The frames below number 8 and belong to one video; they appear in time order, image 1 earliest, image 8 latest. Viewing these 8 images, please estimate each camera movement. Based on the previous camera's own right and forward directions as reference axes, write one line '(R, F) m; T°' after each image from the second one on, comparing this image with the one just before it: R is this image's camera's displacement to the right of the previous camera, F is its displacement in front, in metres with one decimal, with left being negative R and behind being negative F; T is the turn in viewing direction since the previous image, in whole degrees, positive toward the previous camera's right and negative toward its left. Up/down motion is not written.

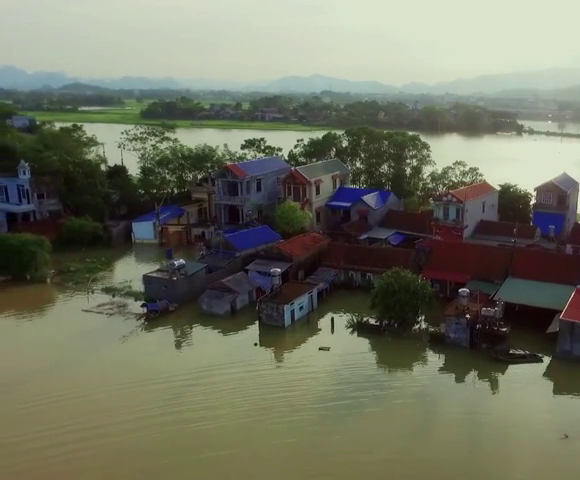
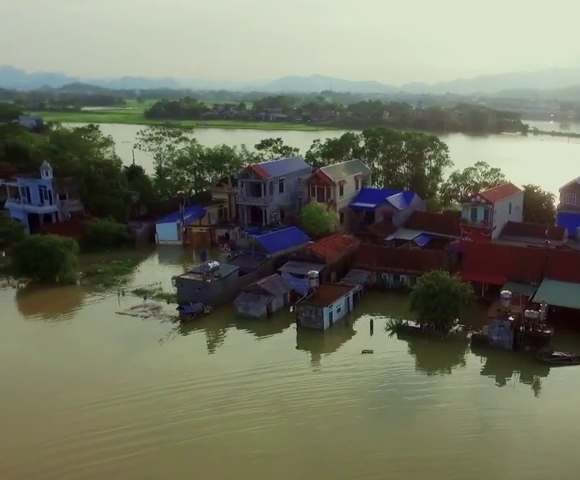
(-1.6, +0.1) m; 0°
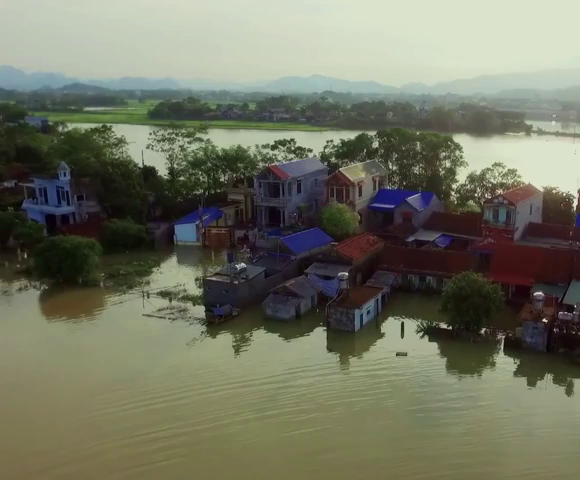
(-1.2, +0.1) m; 0°
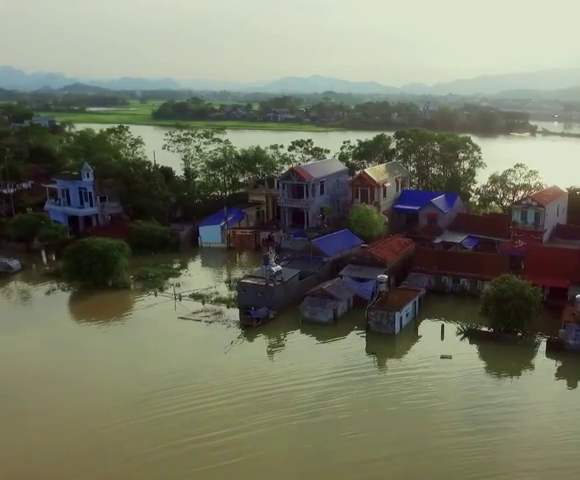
(-1.6, +0.1) m; 0°
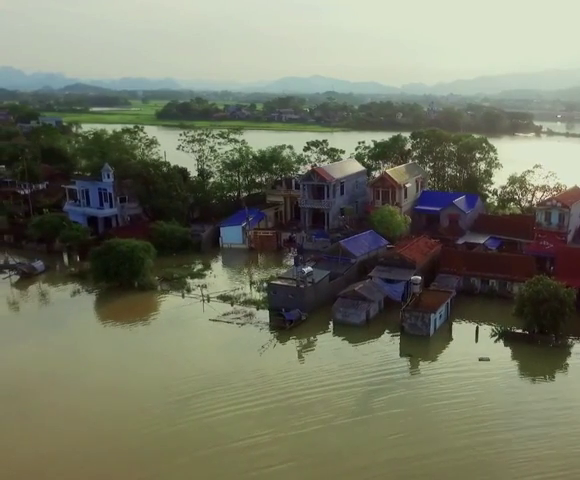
(-1.4, 0.0) m; 0°
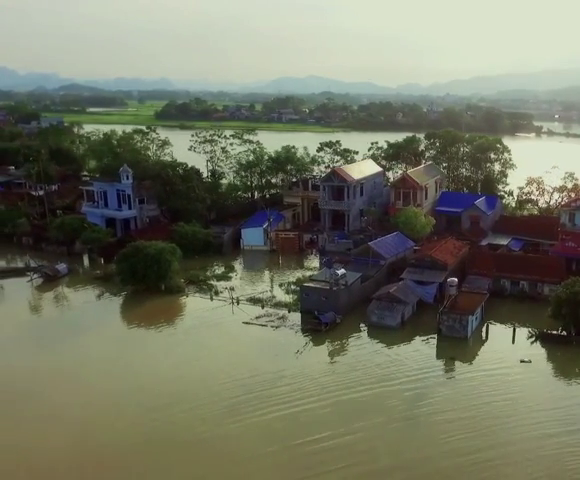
(-1.7, +0.1) m; 0°
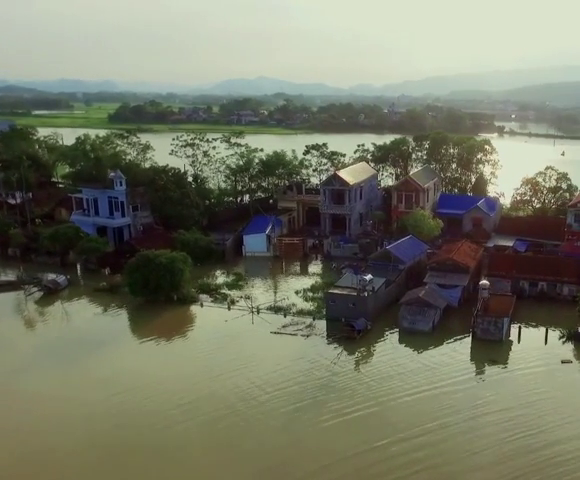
(-3.2, +0.8) m; +5°
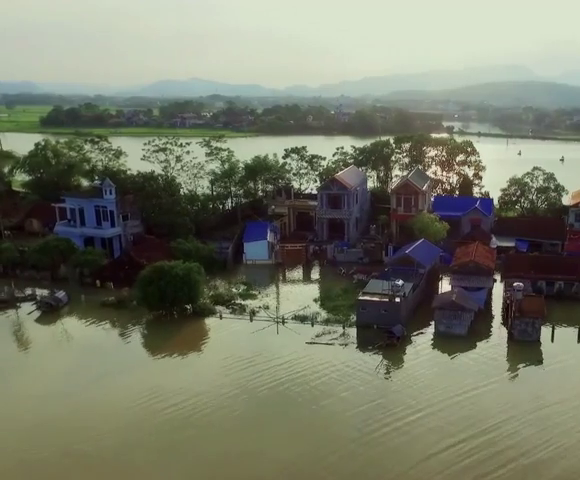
(-4.0, +1.0) m; +6°
